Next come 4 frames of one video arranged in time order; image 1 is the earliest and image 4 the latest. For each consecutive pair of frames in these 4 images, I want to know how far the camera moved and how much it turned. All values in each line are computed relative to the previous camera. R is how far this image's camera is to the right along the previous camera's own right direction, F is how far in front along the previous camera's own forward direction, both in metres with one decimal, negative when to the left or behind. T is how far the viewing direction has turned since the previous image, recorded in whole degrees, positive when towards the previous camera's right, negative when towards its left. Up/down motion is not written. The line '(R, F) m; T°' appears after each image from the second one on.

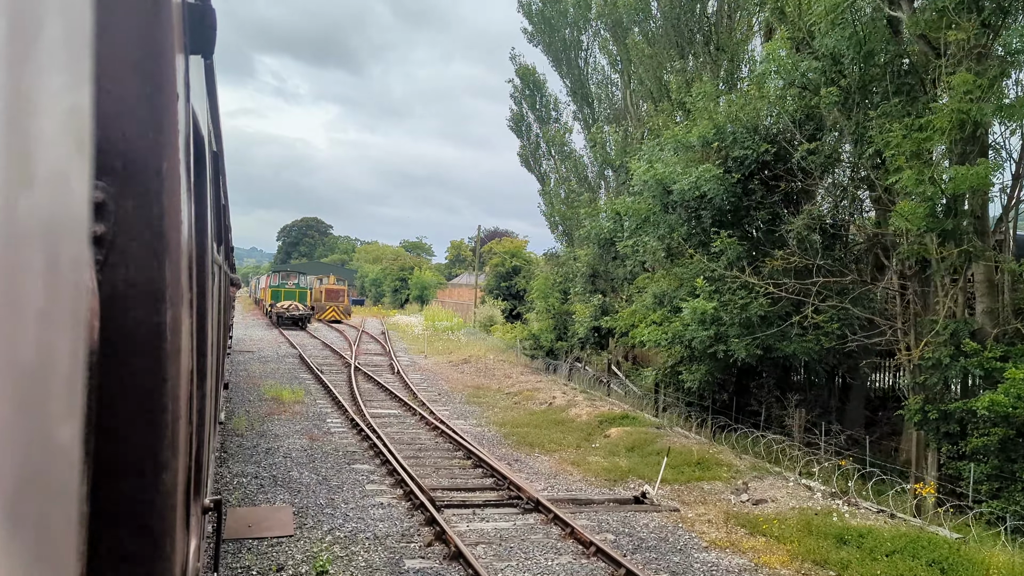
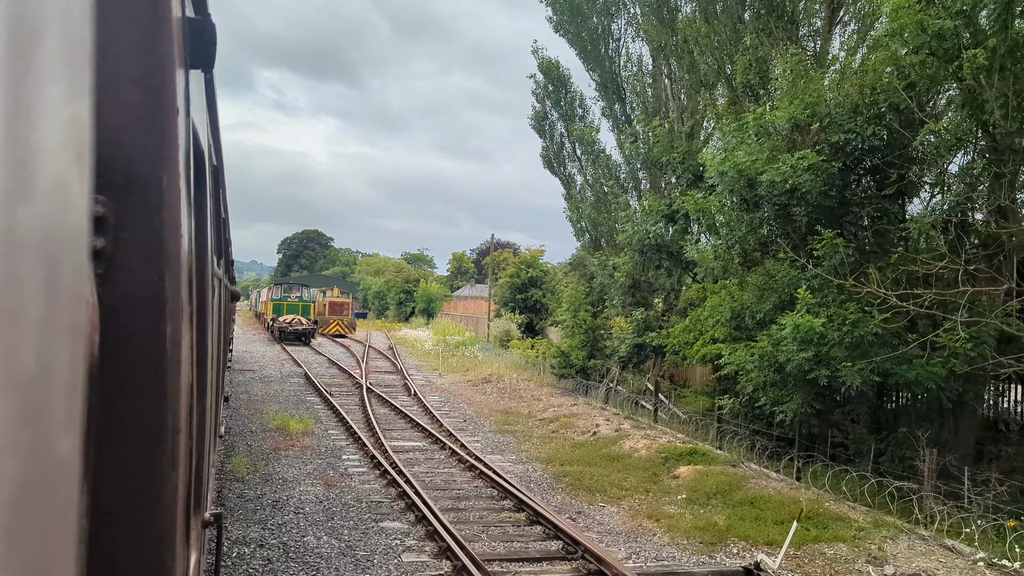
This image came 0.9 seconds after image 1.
(-0.6, +1.9) m; 0°
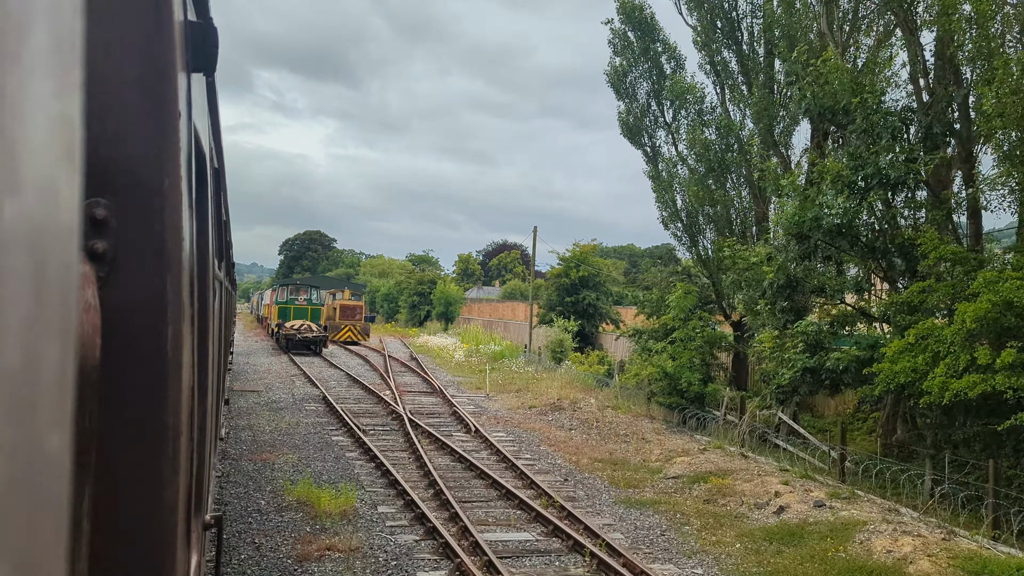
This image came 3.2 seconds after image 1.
(-1.5, +4.7) m; 0°
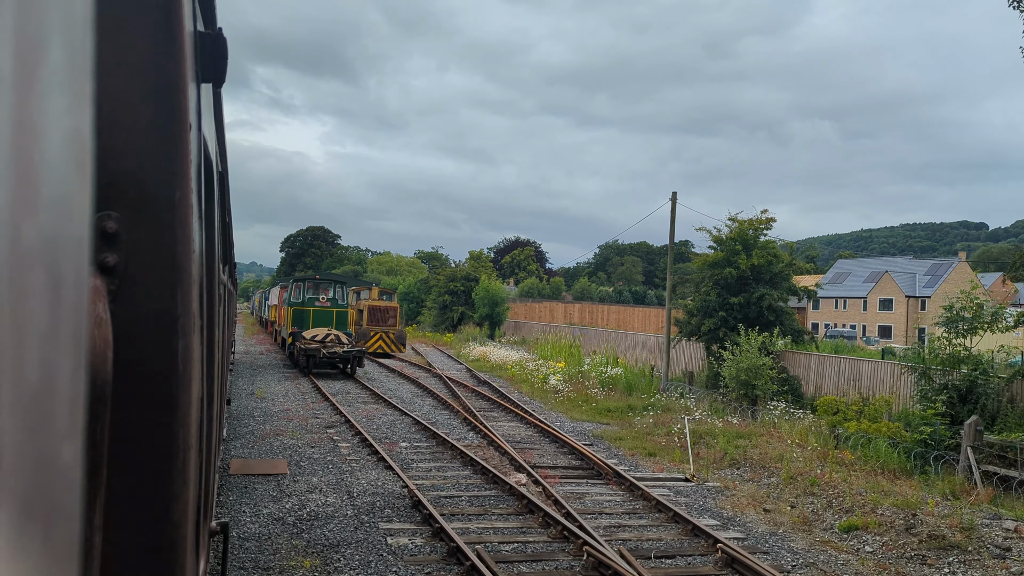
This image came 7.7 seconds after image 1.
(-2.9, +9.2) m; 0°
